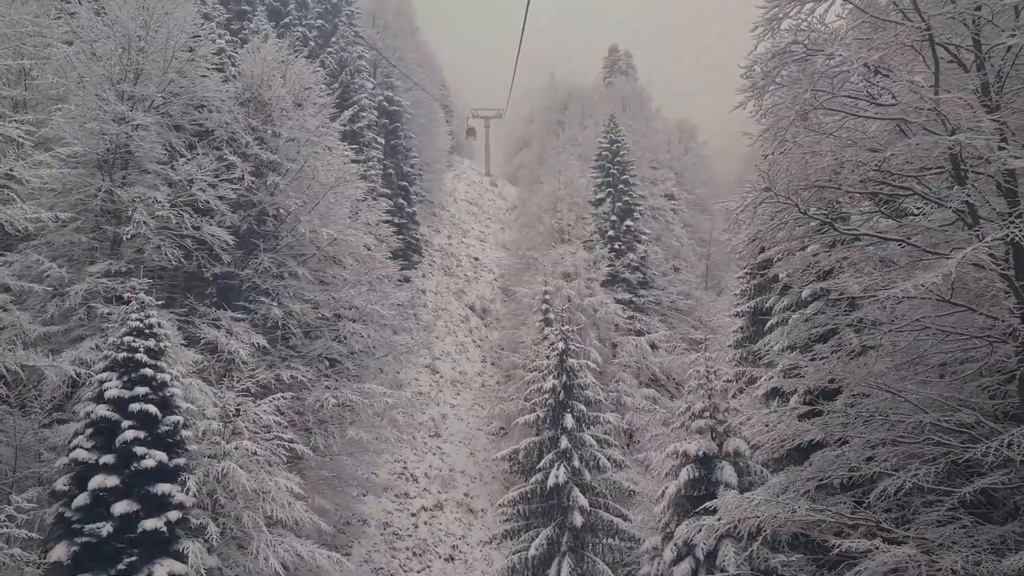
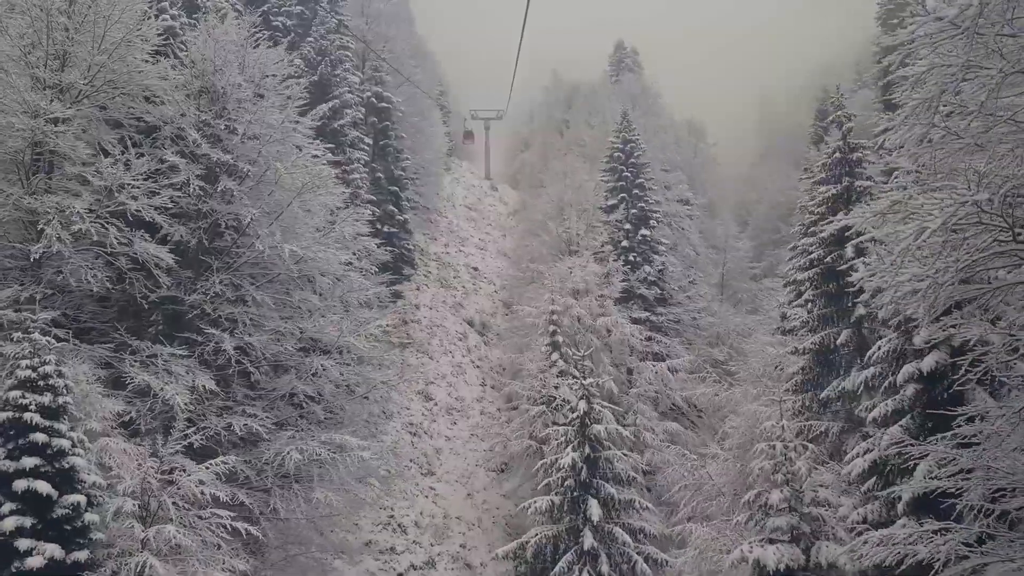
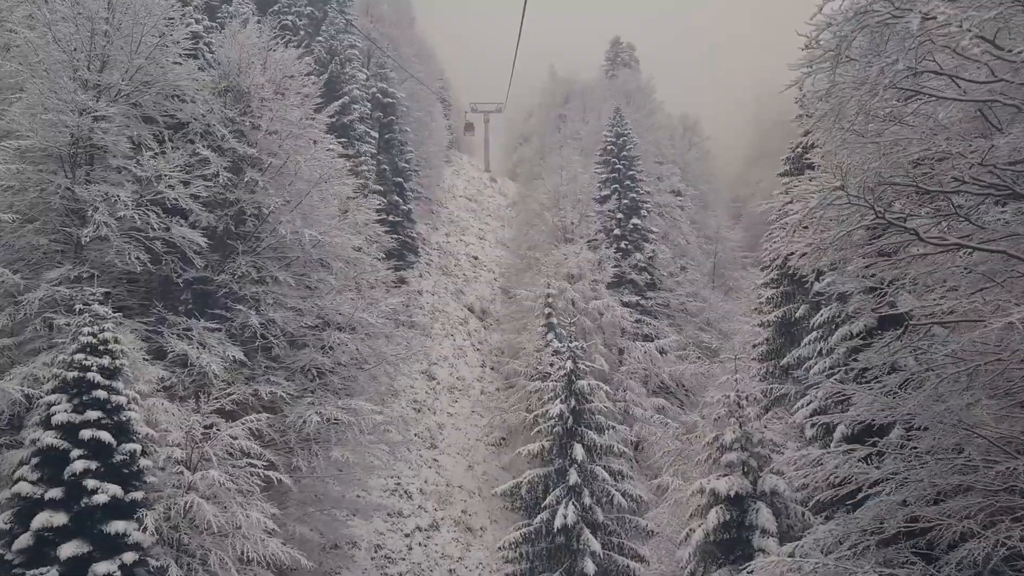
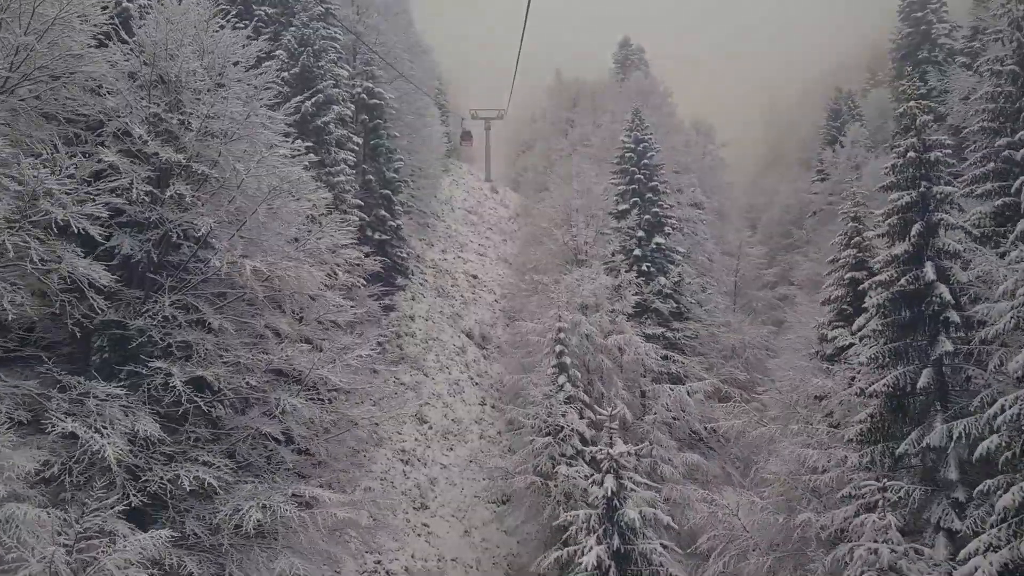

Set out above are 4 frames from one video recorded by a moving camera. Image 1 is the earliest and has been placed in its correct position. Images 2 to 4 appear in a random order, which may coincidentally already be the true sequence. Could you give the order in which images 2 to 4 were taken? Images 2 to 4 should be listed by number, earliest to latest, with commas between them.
3, 2, 4
